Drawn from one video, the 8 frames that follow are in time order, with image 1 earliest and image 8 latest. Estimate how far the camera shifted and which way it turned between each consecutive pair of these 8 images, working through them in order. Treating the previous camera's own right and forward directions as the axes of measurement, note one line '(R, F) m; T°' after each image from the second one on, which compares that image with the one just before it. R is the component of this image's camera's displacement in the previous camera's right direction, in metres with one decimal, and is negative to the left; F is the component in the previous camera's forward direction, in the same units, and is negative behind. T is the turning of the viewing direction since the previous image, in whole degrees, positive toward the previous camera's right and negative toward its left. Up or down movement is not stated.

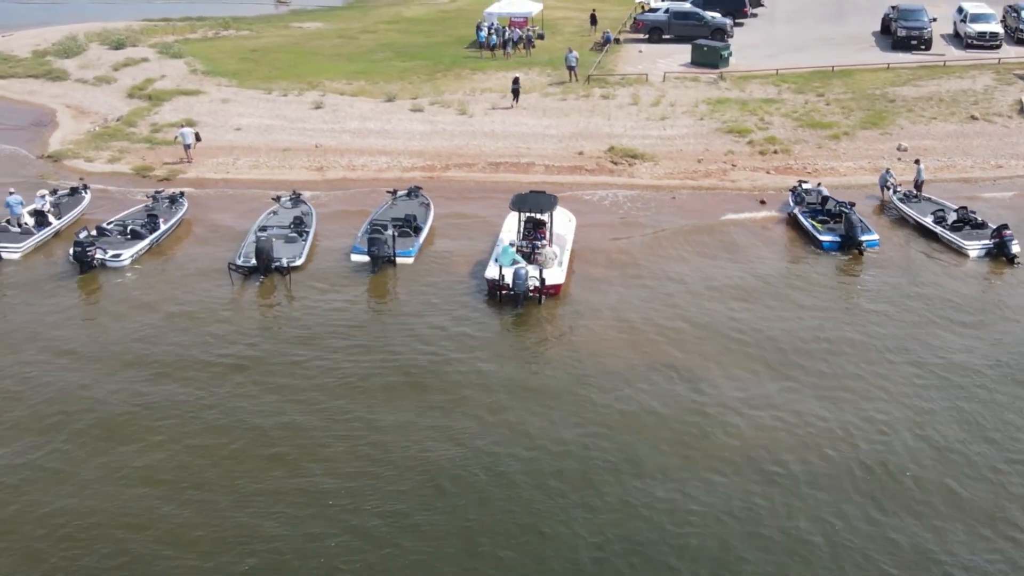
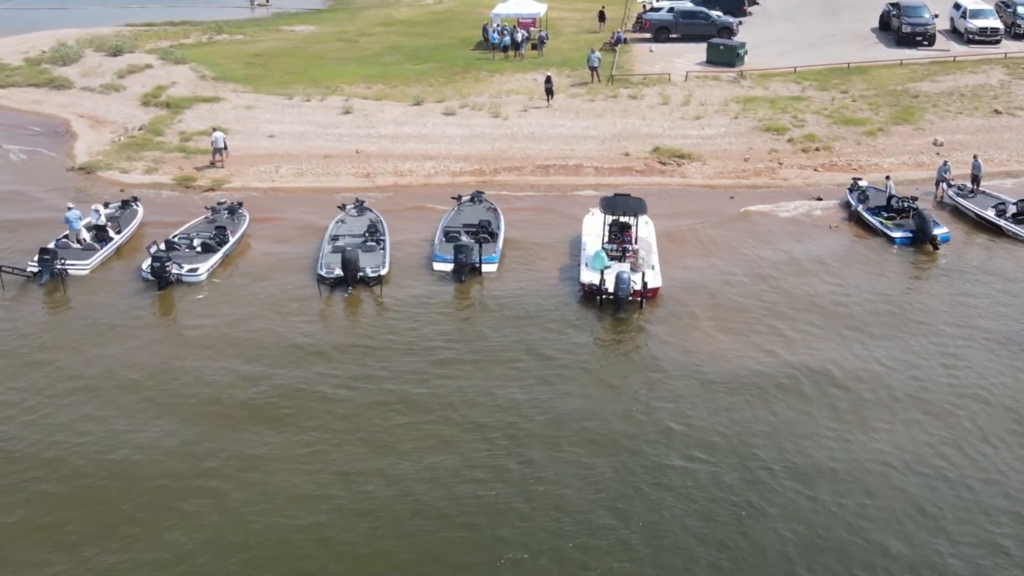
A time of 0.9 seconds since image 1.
(-3.6, +0.3) m; +4°
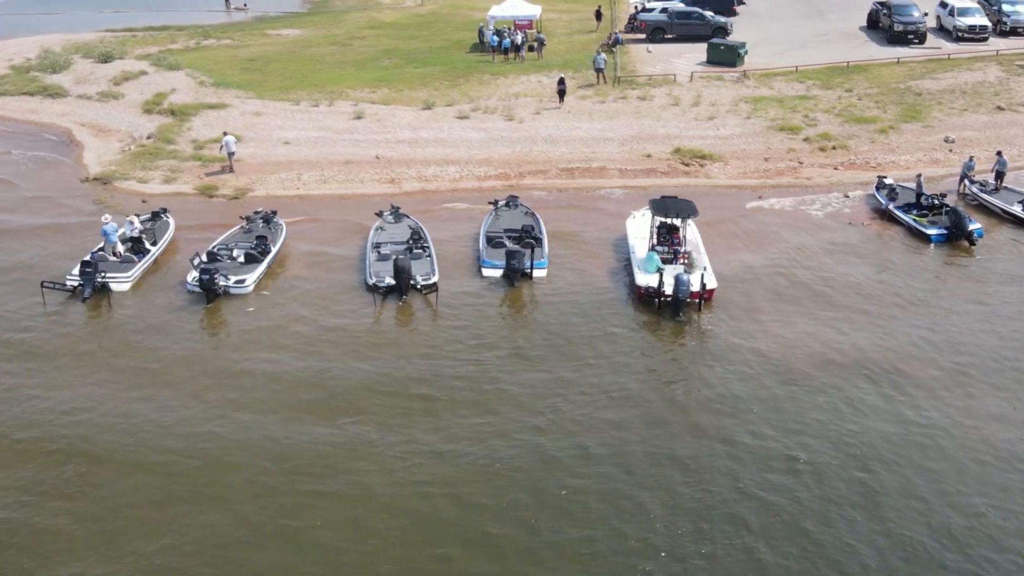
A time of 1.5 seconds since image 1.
(-2.4, +0.2) m; +3°
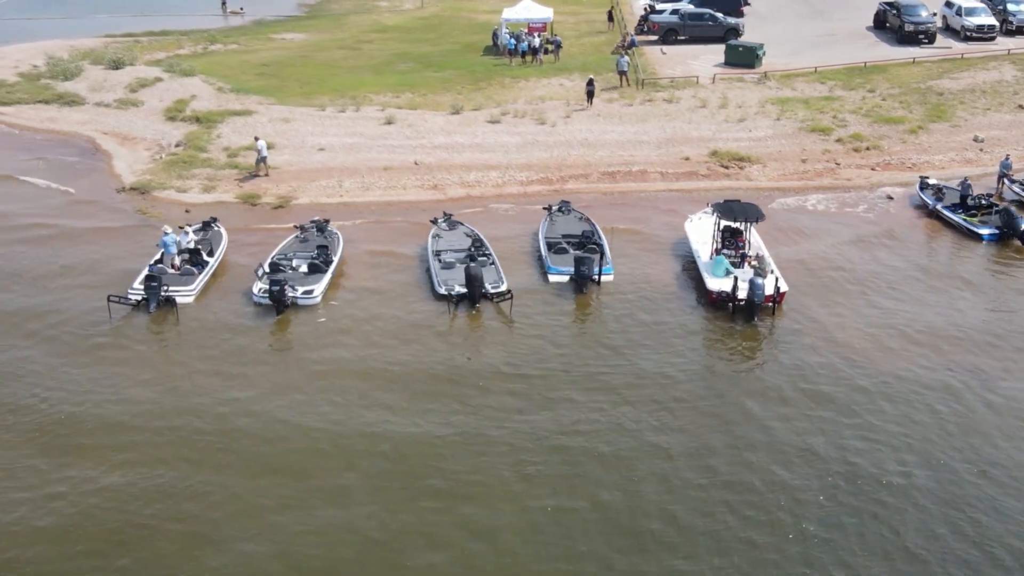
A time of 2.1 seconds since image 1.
(-2.4, +0.1) m; +2°
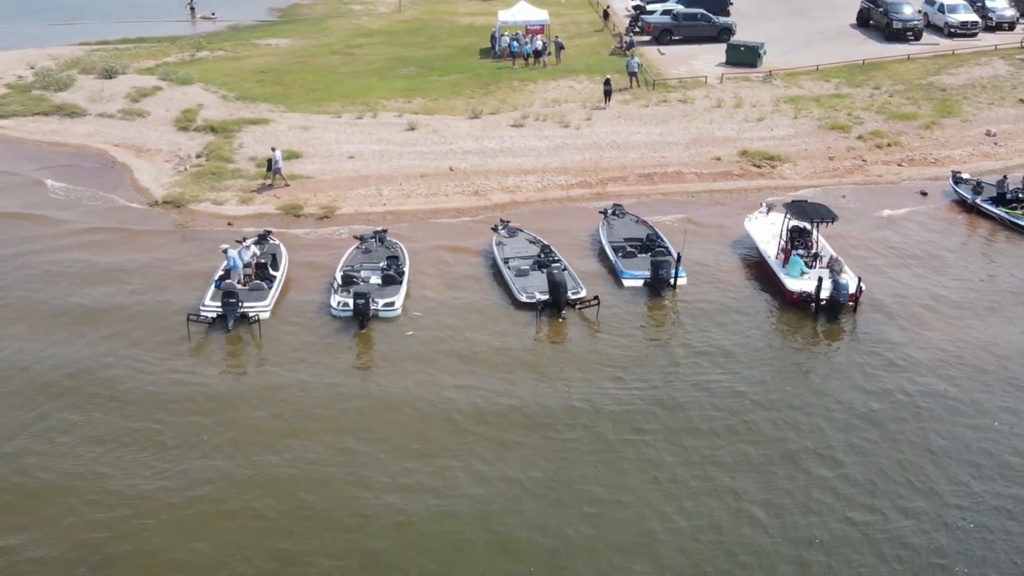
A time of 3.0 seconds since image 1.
(-3.5, +0.3) m; +4°
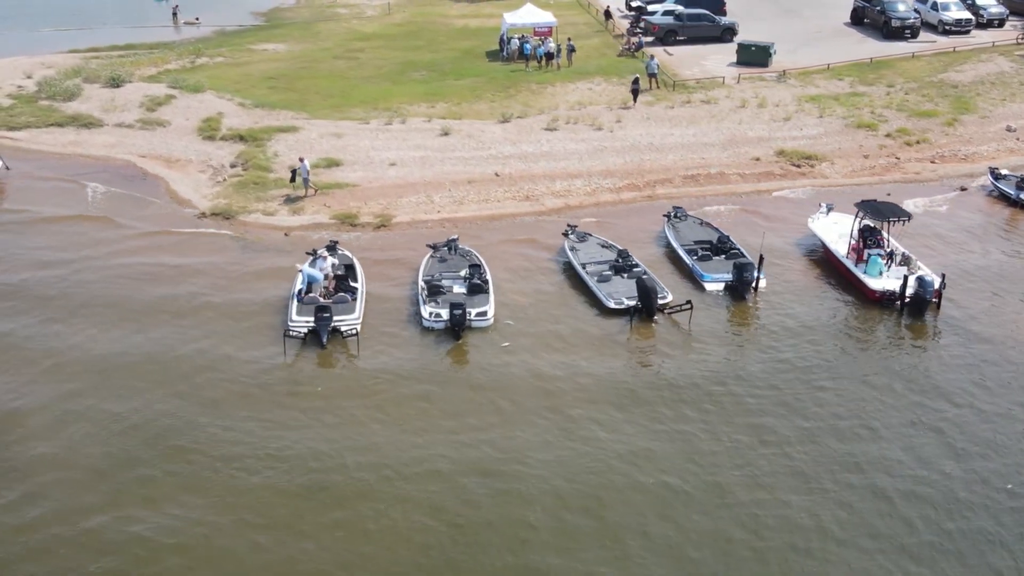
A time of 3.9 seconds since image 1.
(-3.4, +0.2) m; +3°
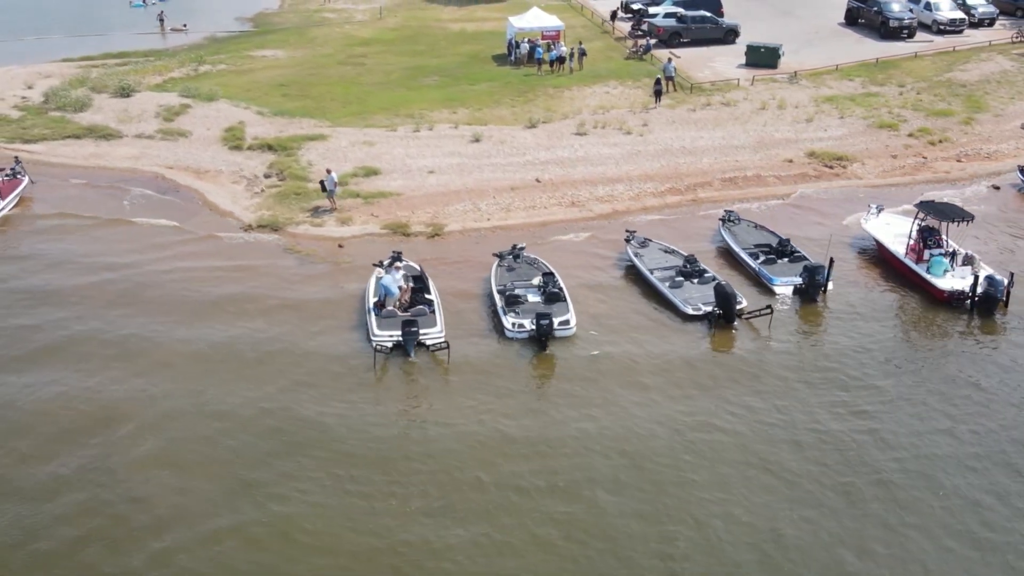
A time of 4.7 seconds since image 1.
(-3.0, +0.2) m; +3°
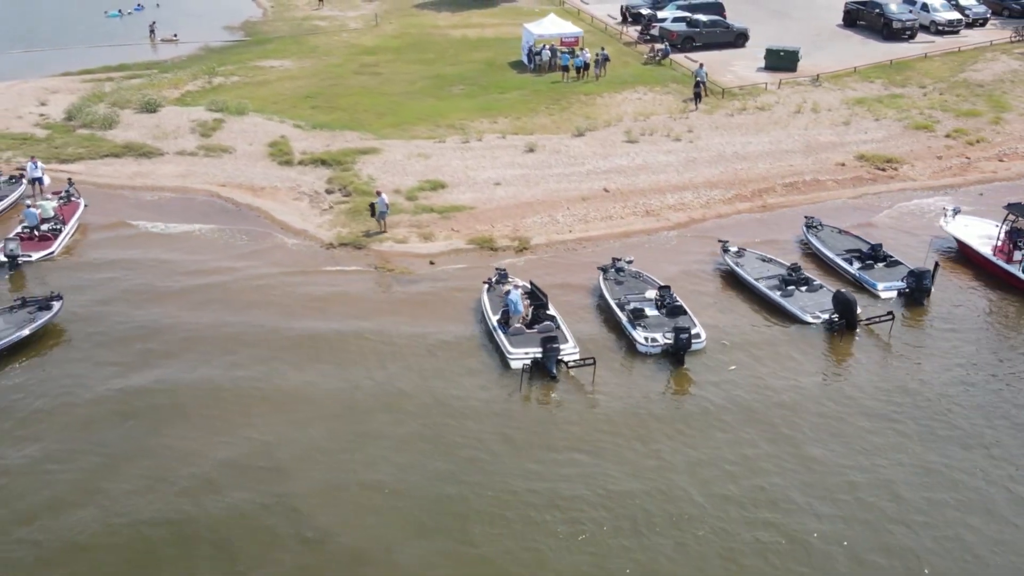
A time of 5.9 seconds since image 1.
(-4.4, +0.3) m; +4°
